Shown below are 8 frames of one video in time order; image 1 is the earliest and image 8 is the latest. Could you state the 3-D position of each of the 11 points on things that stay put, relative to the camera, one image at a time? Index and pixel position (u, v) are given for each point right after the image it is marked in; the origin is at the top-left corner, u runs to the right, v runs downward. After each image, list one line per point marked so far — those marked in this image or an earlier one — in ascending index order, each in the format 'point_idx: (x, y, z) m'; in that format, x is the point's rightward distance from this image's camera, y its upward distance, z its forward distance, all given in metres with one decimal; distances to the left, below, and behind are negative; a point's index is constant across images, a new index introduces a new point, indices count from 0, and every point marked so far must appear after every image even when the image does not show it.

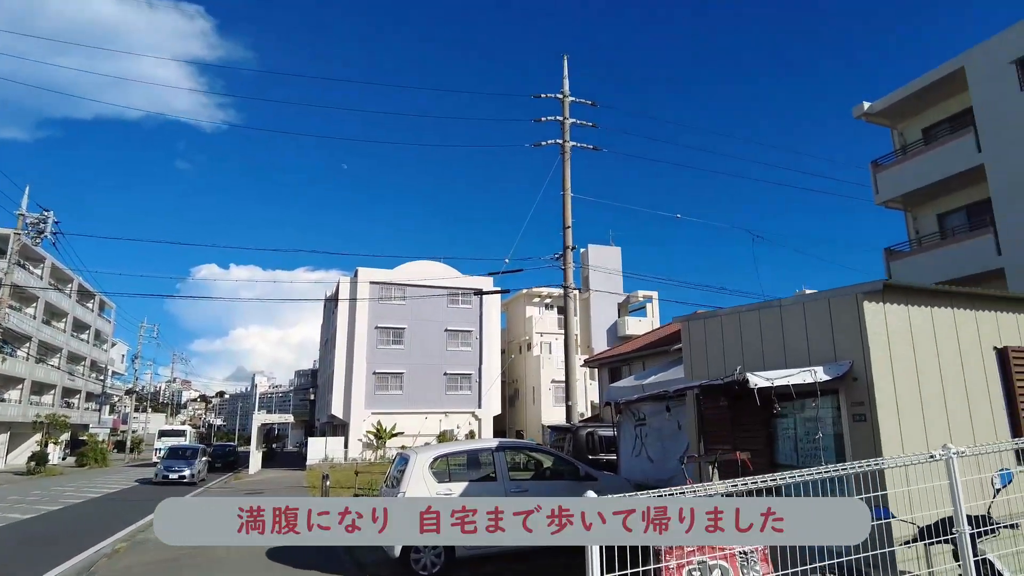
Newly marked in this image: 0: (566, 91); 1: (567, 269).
0: (+1.4, +5.4, +16.6) m
1: (+1.3, +0.4, +14.6) m
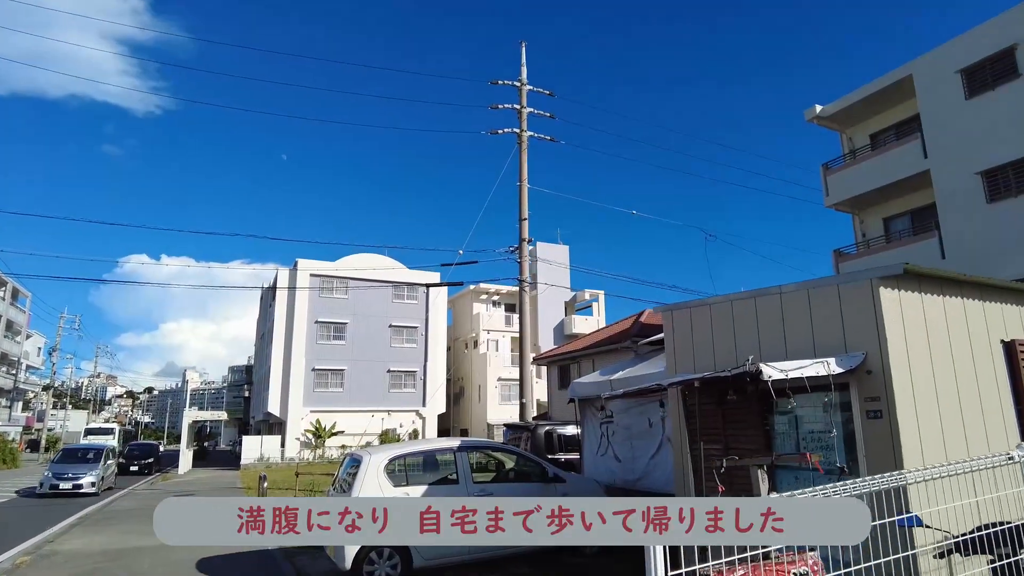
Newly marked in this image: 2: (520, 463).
0: (+0.3, +5.5, +16.1) m
1: (+0.2, +0.6, +14.1) m
2: (+0.1, -2.0, +7.0) m
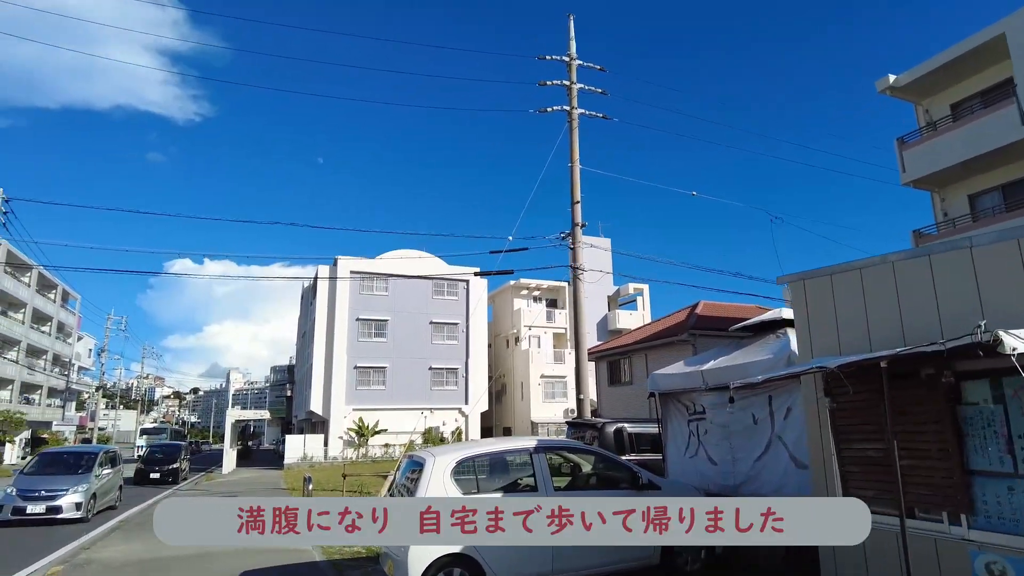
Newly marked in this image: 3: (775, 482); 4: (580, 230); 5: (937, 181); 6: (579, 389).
0: (+1.5, +5.8, +15.1) m
1: (+1.4, +0.8, +13.1) m
2: (+0.9, -1.8, +6.1) m
3: (+2.7, -2.0, +6.3) m
4: (+1.5, +1.3, +13.2) m
5: (+11.7, +3.0, +16.8) m
6: (+1.4, -2.1, +12.6) m
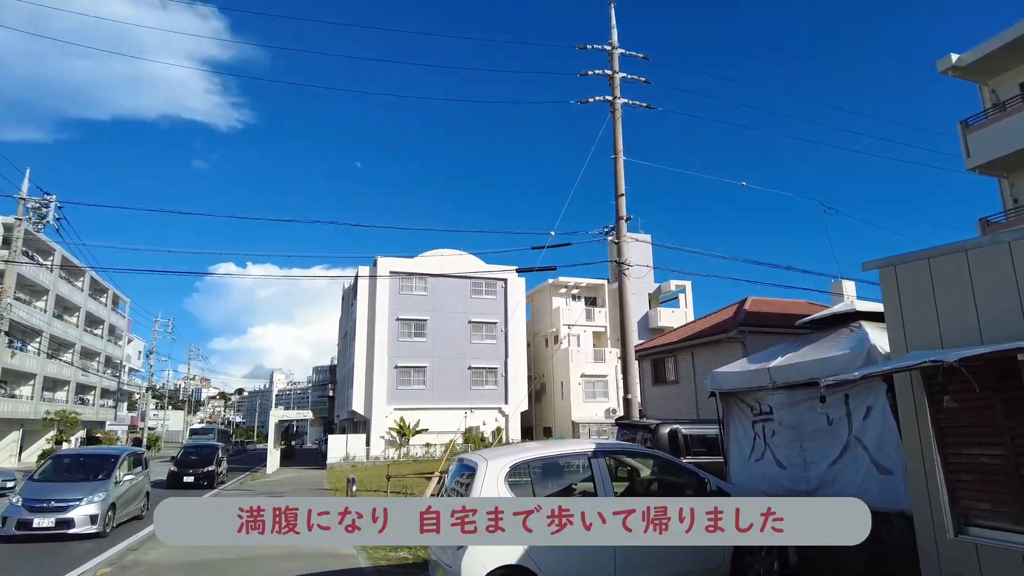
0: (+2.5, +5.9, +14.6) m
1: (+2.3, +0.9, +12.7) m
2: (+1.4, -1.7, +5.7) m
3: (+3.2, -1.9, +5.7) m
4: (+2.4, +1.4, +12.7) m
5: (+12.8, +3.2, +15.7) m
6: (+2.3, -2.0, +12.2) m
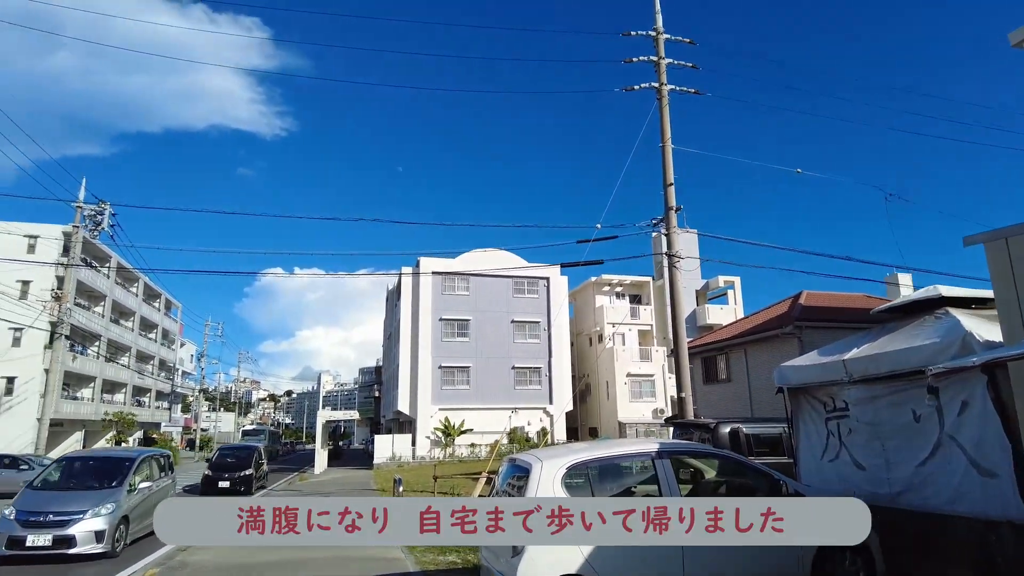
0: (+3.4, +6.0, +14.1) m
1: (+3.2, +1.0, +12.1) m
2: (+1.9, -1.6, +5.2) m
3: (+3.7, -1.7, +5.2) m
4: (+3.3, +1.5, +12.2) m
5: (+13.8, +3.5, +14.5) m
6: (+3.2, -1.9, +11.7) m
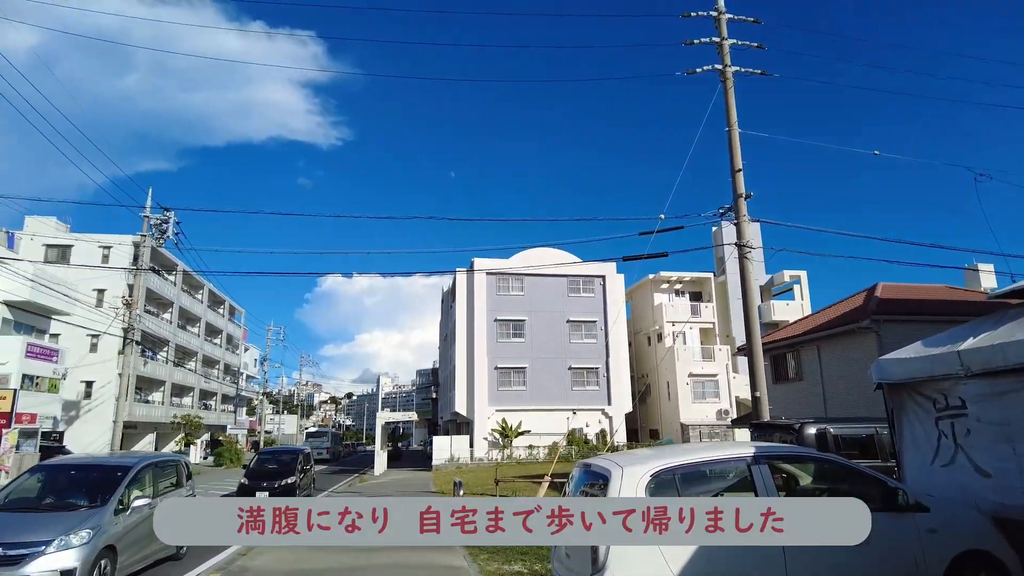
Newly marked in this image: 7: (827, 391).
0: (+4.6, +6.2, +13.3) m
1: (+4.3, +1.2, +11.3) m
2: (+2.4, -1.5, +4.5) m
3: (+4.2, -1.6, +4.3) m
4: (+4.3, +1.6, +11.4) m
5: (+15.0, +3.9, +12.8) m
6: (+4.3, -1.7, +10.9) m
7: (+9.3, -3.0, +17.8) m
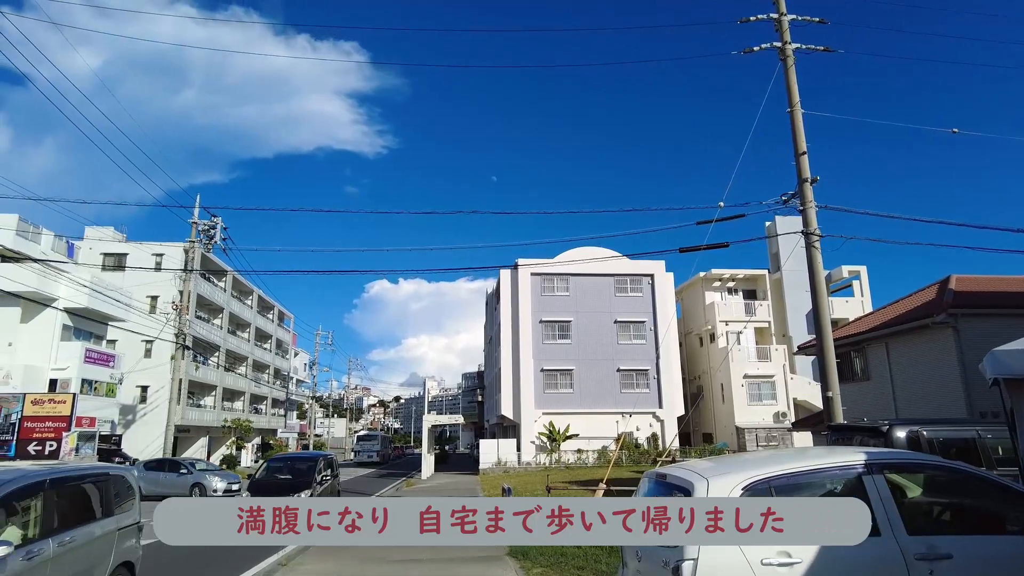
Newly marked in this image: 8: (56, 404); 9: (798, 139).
0: (+5.4, +6.3, +12.4) m
1: (+5.1, +1.3, +10.4) m
2: (+2.8, -1.3, +3.8) m
3: (+4.6, -1.4, +3.4) m
4: (+5.1, +1.8, +10.5) m
5: (+15.9, +4.2, +11.1) m
6: (+5.1, -1.6, +9.9) m
7: (+10.6, -2.8, +16.5) m
8: (-14.9, -3.8, +19.9) m
9: (+5.0, +2.6, +10.7) m
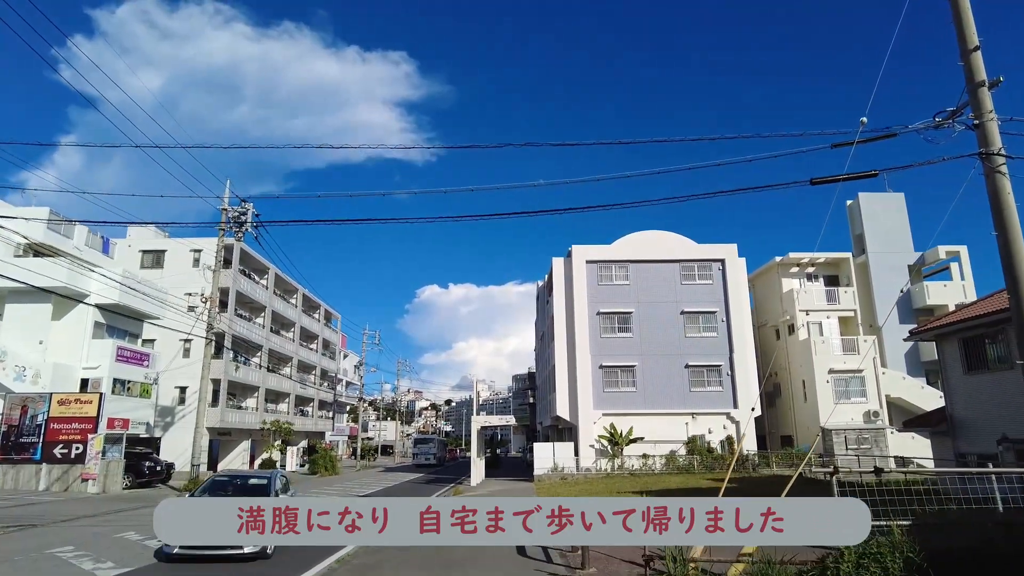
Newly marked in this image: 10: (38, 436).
0: (+6.3, +7.0, +9.6) m
1: (+5.9, +2.0, +7.7) m
2: (+3.1, -0.7, +1.2) m
3: (+4.9, -0.7, +0.7) m
4: (+5.9, +2.4, +7.7) m
5: (+16.6, +5.0, +7.5) m
6: (+6.0, -0.9, +7.1) m
7: (+11.9, -2.0, +13.2) m
8: (-13.2, -3.6, +18.7) m
9: (+5.8, +3.3, +7.9) m
10: (-14.3, -4.5, +18.4) m
